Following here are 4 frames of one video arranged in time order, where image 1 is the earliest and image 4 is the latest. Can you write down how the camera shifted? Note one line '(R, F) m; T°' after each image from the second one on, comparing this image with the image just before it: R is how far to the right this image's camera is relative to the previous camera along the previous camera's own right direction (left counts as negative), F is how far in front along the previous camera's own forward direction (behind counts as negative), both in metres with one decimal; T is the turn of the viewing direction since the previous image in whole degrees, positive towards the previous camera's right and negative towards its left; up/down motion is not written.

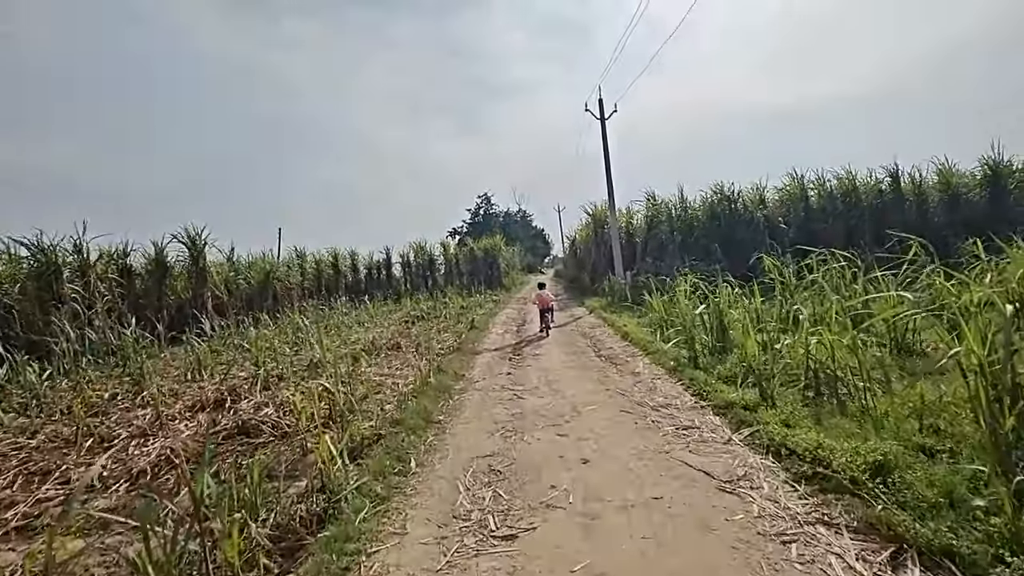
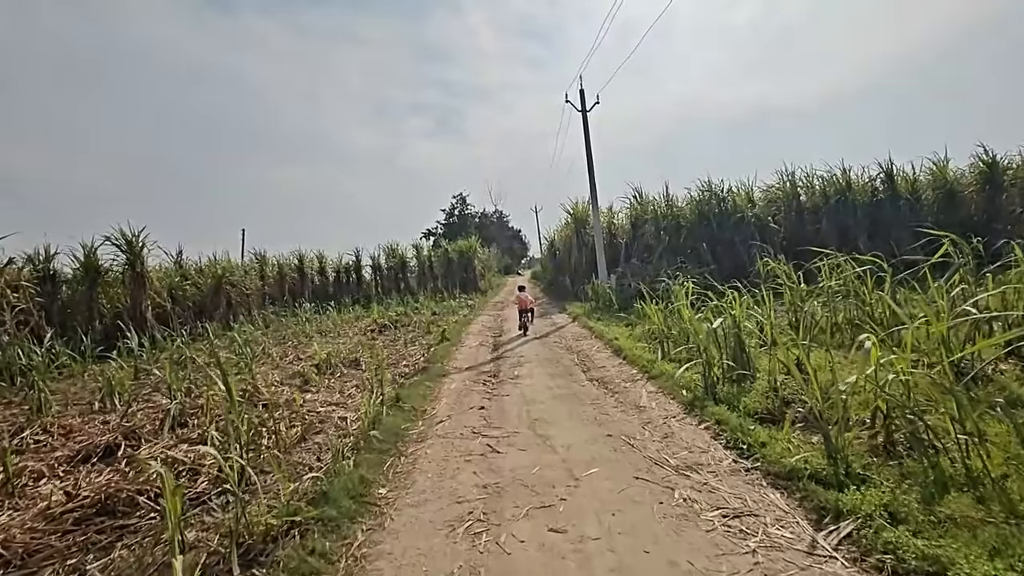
(0.0, +1.3) m; +3°
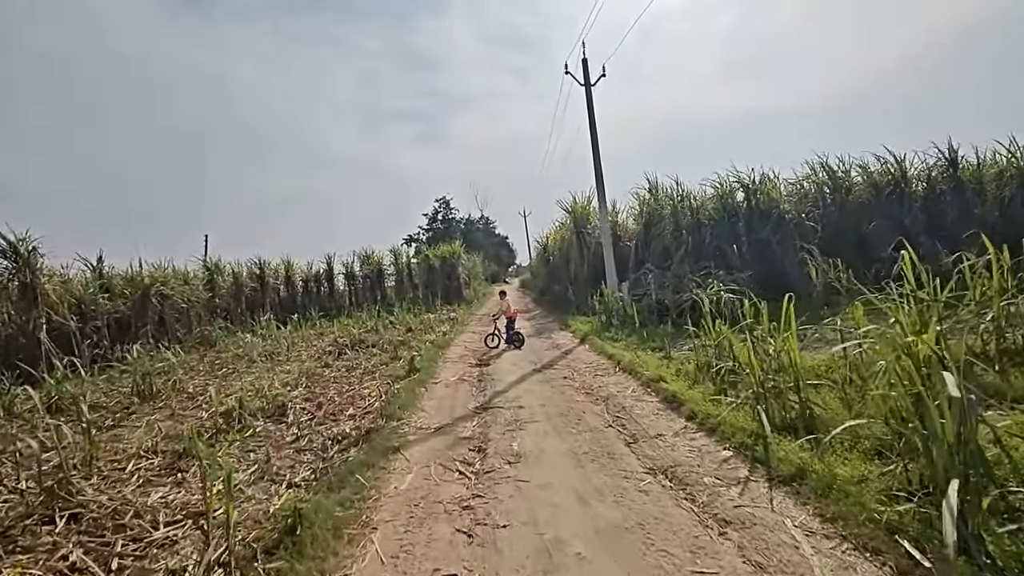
(-0.1, +2.9) m; +1°
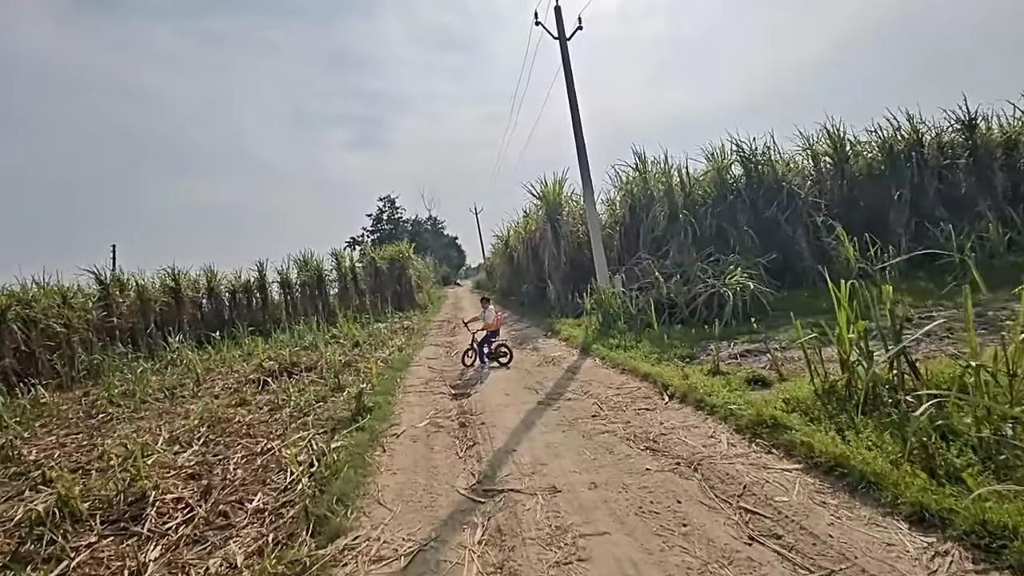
(-0.4, +2.5) m; +6°
